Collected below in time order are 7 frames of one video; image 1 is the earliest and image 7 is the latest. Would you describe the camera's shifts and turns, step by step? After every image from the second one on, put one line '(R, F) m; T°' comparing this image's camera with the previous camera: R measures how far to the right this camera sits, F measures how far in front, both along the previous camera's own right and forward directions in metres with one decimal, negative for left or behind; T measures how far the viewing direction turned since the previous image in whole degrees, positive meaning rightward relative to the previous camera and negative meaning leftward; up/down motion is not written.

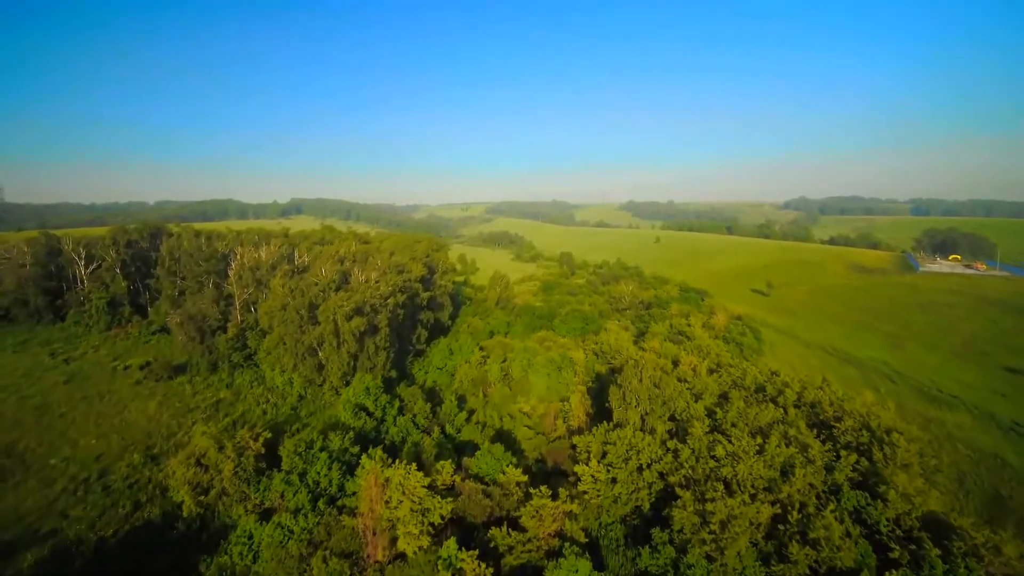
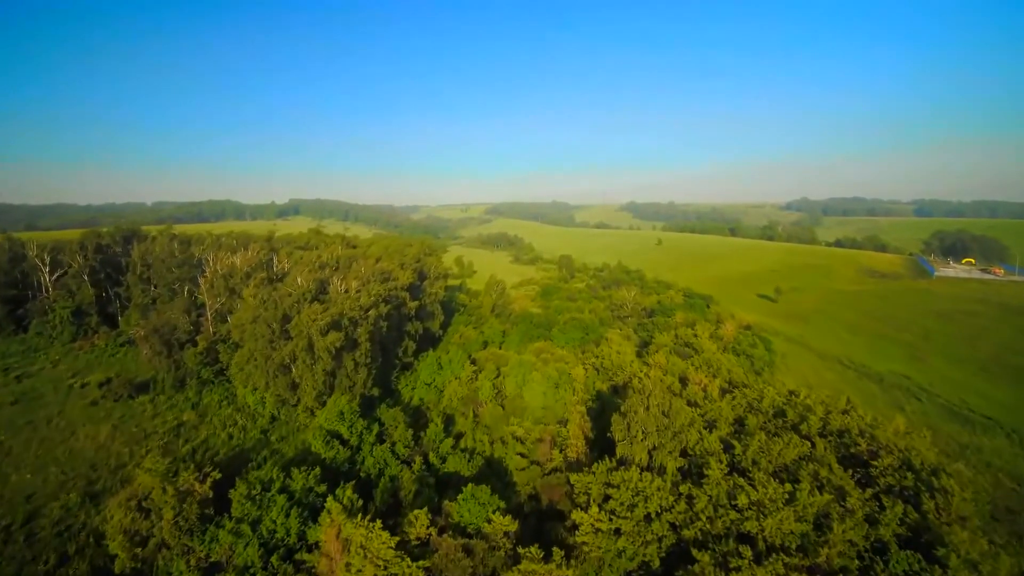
(+0.5, +3.0) m; 0°
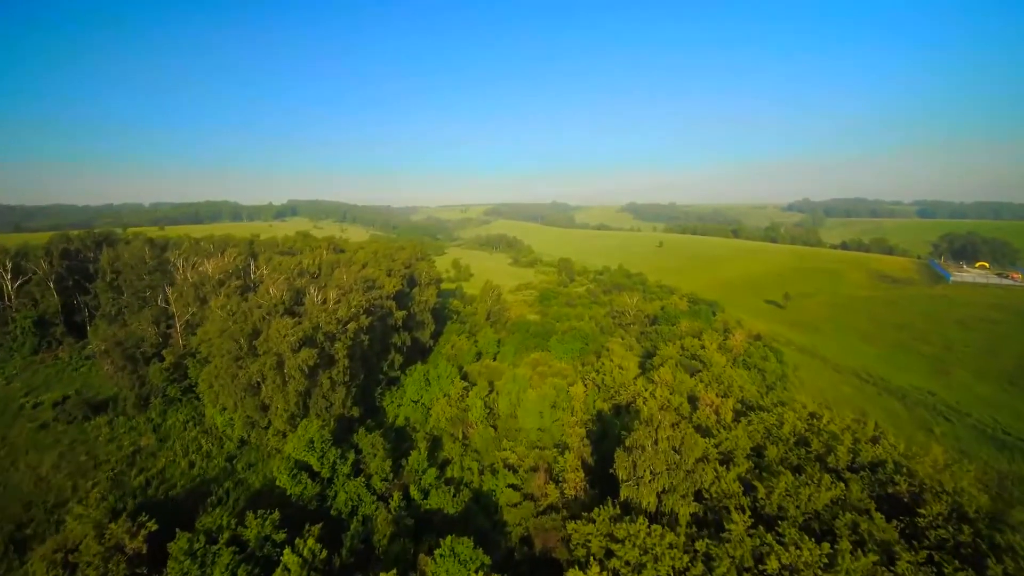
(+0.4, +2.8) m; 0°
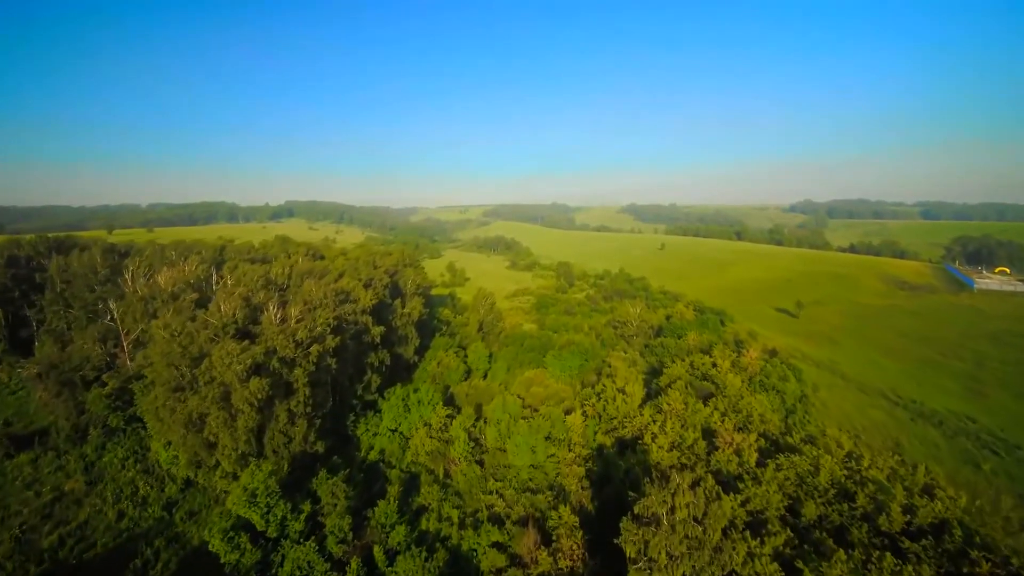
(+0.6, +3.9) m; 0°
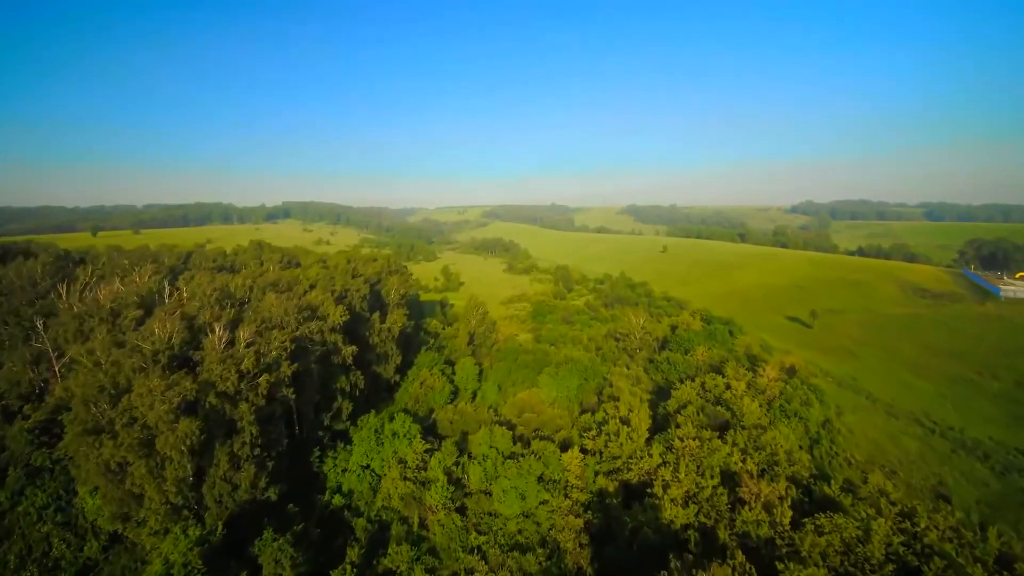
(+0.6, +3.8) m; 0°
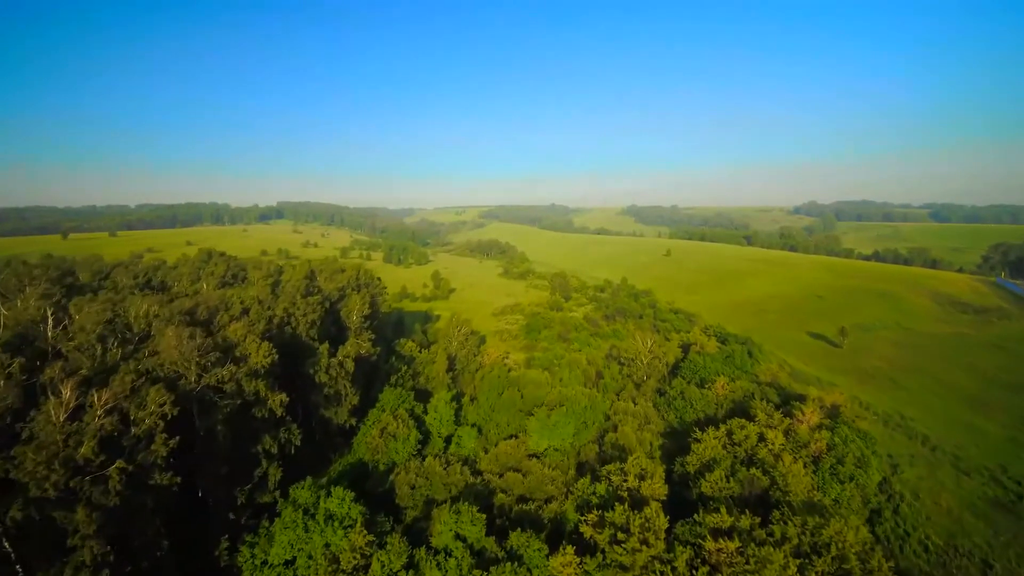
(+1.1, +6.6) m; 0°
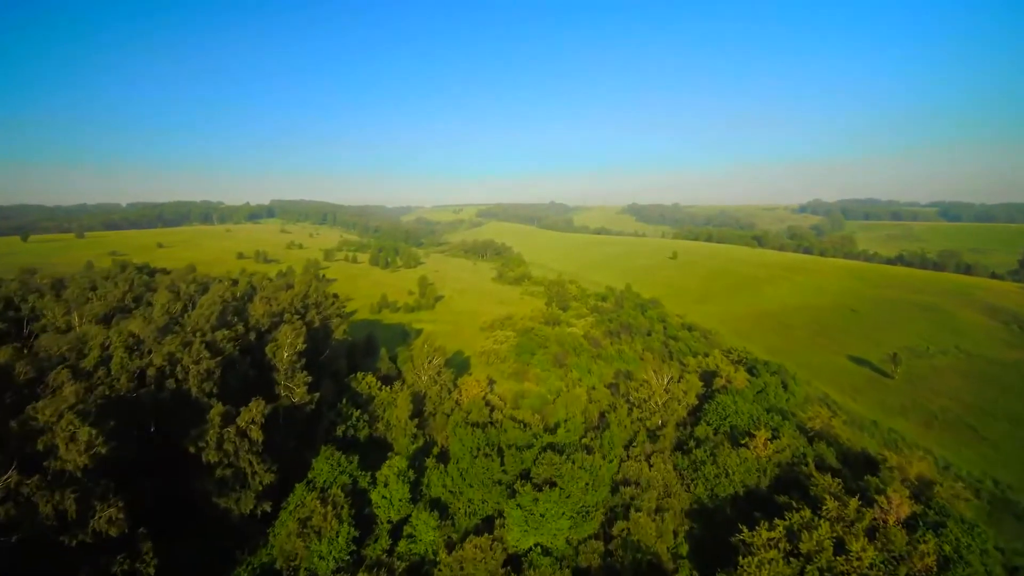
(+1.2, +8.1) m; 0°
